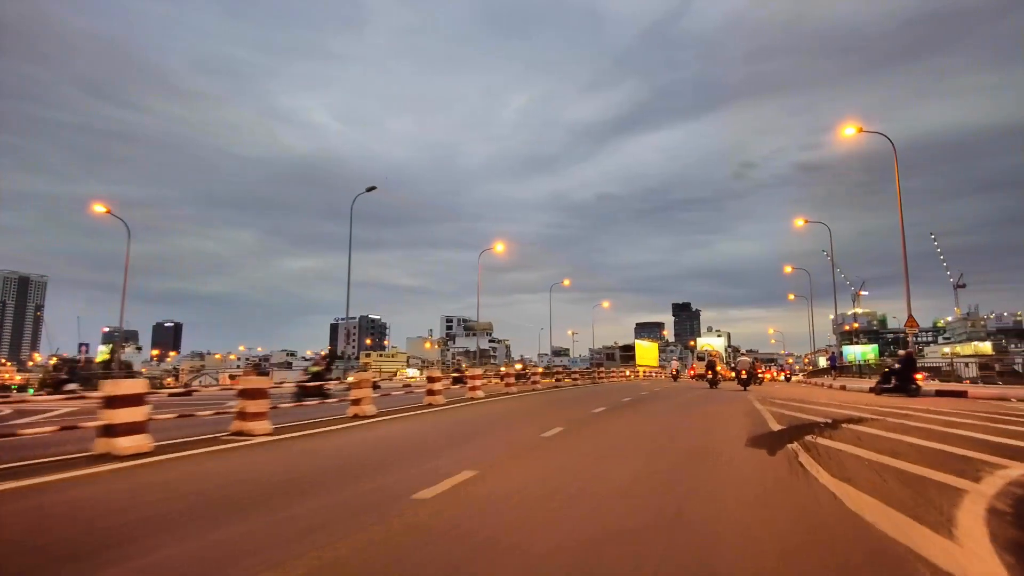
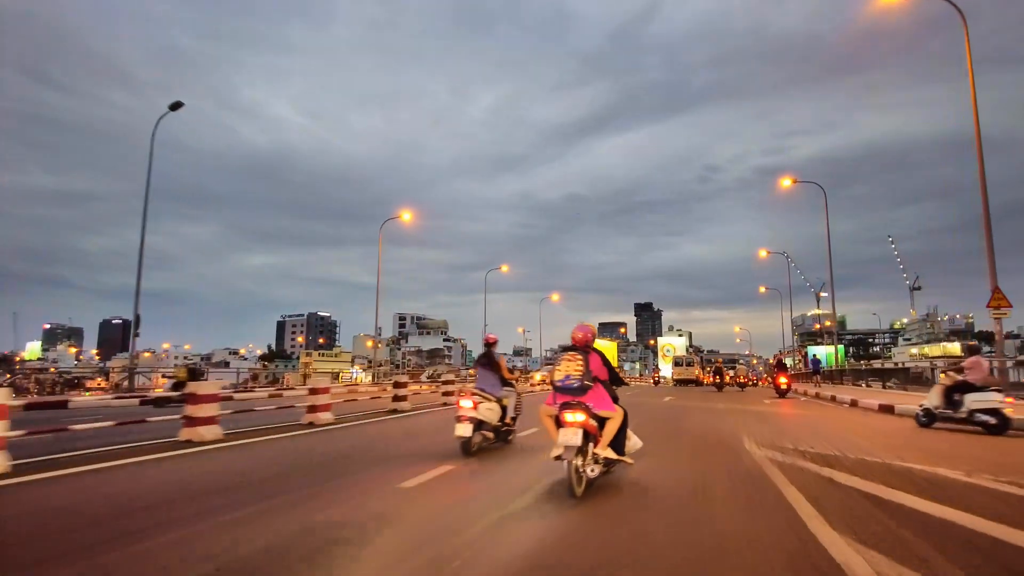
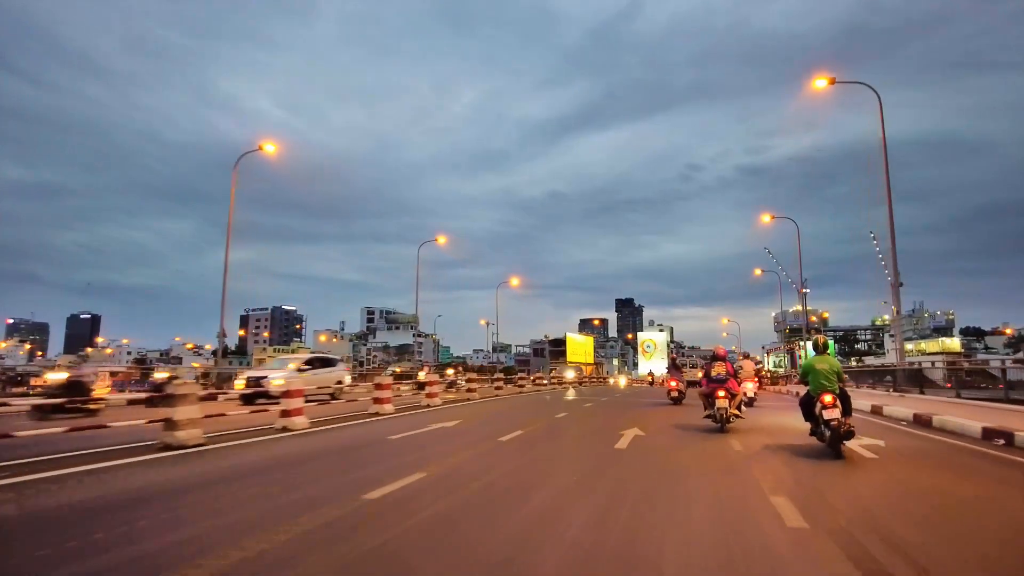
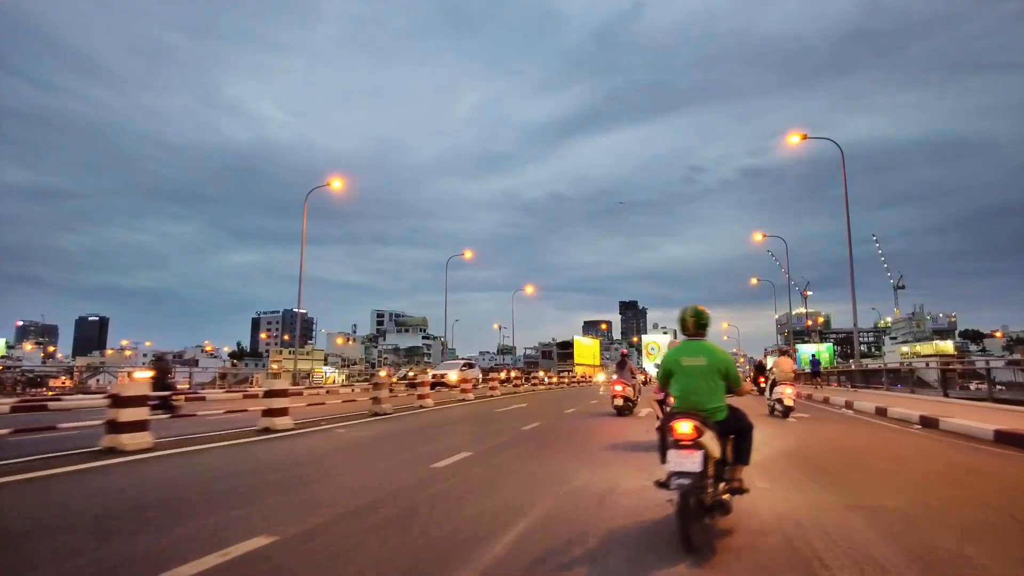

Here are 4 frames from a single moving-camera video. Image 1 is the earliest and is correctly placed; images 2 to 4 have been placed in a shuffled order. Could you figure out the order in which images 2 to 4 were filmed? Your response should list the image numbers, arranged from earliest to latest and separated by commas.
2, 4, 3
